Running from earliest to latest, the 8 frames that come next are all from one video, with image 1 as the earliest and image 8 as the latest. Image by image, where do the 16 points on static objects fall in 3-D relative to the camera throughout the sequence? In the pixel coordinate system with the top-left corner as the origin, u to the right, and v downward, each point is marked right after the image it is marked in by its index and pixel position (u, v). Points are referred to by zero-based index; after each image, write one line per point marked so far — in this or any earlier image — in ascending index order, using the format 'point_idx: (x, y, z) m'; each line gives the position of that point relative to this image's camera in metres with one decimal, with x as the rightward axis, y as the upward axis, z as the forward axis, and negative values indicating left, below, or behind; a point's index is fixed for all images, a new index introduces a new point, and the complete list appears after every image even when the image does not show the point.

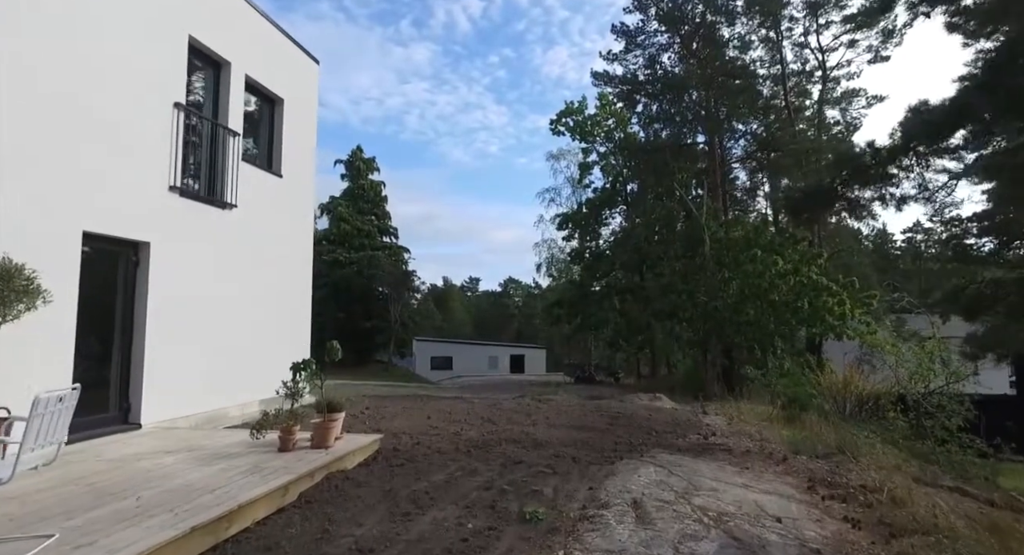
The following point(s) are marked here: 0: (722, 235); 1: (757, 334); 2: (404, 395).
0: (+5.9, +1.1, +17.8) m
1: (+6.2, -1.5, +16.3) m
2: (-2.7, -2.9, +15.6) m
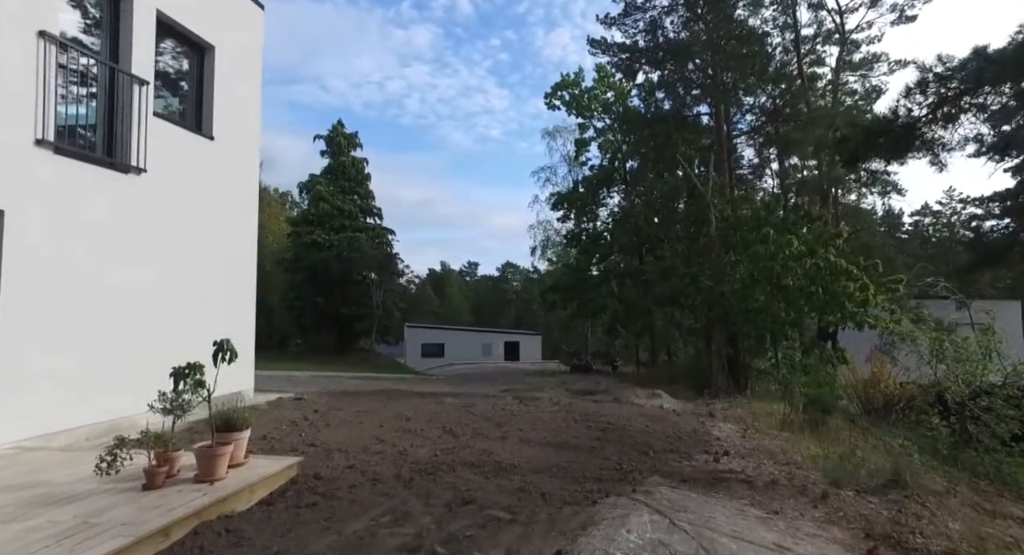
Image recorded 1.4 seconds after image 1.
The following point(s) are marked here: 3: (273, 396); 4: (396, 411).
0: (+5.5, +1.6, +16.1) m
1: (+5.8, -1.0, +14.7) m
2: (-3.0, -2.5, +14.0) m
3: (-4.2, -2.1, +11.3) m
4: (-1.8, -2.0, +9.8) m
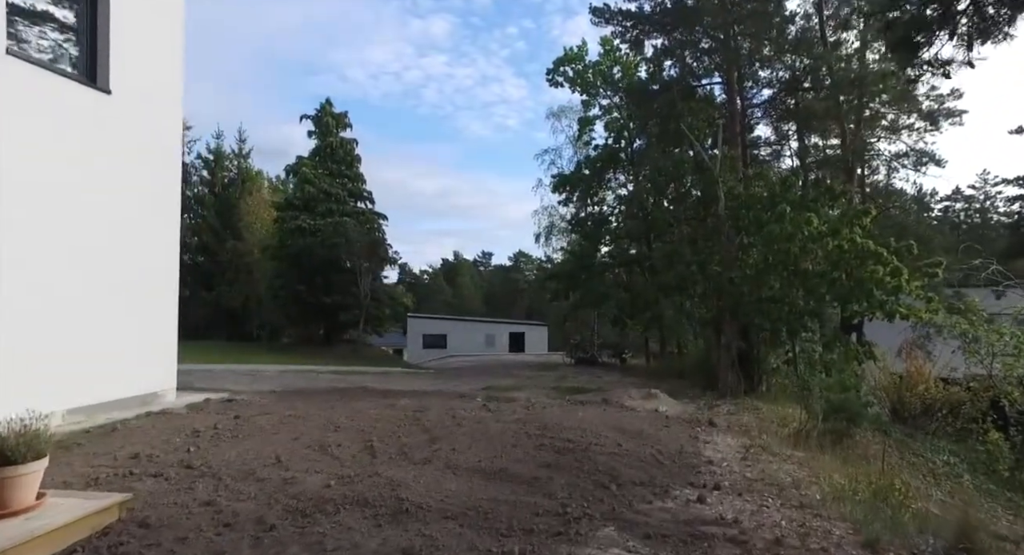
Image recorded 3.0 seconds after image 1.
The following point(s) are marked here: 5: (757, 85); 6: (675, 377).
0: (+5.1, +1.9, +14.3) m
1: (+5.4, -0.7, +12.9) m
2: (-3.4, -2.2, +12.5) m
3: (-4.7, -1.8, +9.8) m
4: (-2.3, -1.8, +8.2) m
5: (+6.8, +5.1, +18.3) m
6: (+4.9, -3.0, +19.6) m
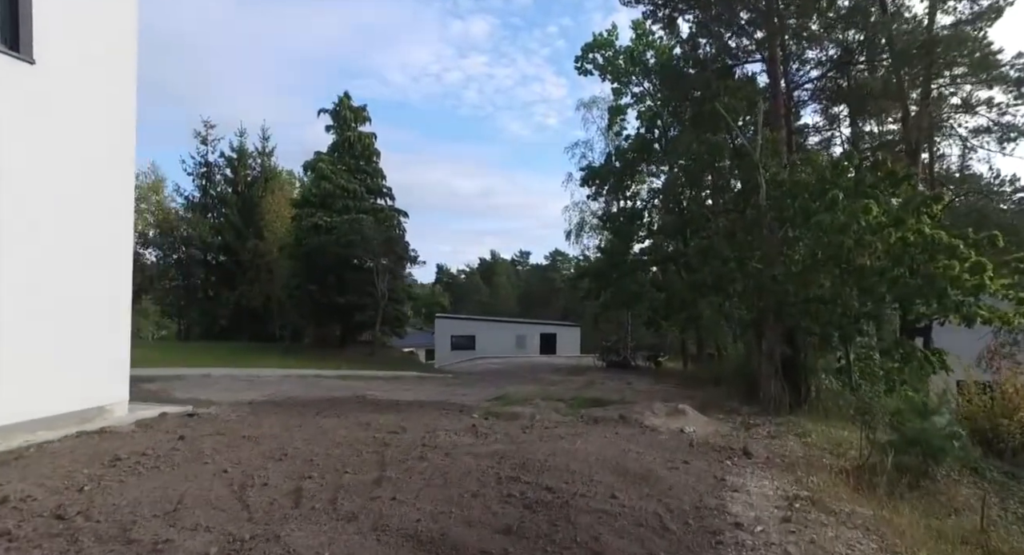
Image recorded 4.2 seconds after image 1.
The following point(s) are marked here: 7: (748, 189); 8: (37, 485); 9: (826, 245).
0: (+5.4, +2.0, +12.6) m
1: (+5.6, -0.7, +11.2) m
2: (-3.3, -2.1, +11.3) m
3: (-4.7, -1.8, +8.7) m
4: (-2.4, -1.8, +7.0) m
5: (+7.3, +5.2, +16.4) m
6: (+5.5, -3.0, +17.9) m
7: (+5.4, +2.0, +14.8) m
8: (-3.7, -1.6, +5.0) m
9: (+5.5, +0.6, +11.2) m
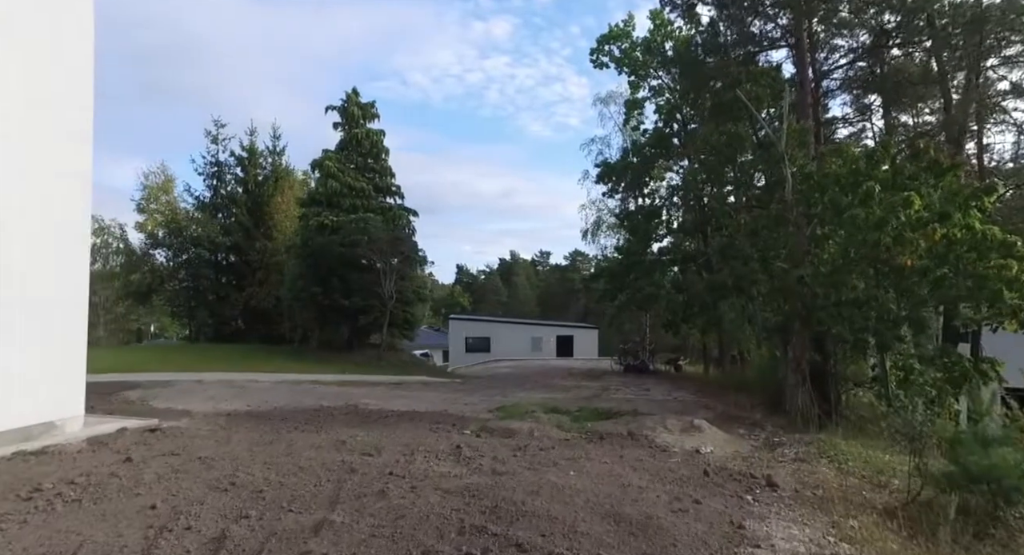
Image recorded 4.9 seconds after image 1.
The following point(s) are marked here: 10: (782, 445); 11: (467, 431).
0: (+5.5, +2.0, +11.5) m
1: (+5.6, -0.7, +10.1) m
2: (-3.2, -2.2, +10.6) m
3: (-4.8, -1.8, +8.0) m
4: (-2.5, -1.8, +6.2) m
5: (+7.5, +5.2, +15.3) m
6: (+5.8, -3.0, +16.8) m
7: (+5.6, +2.0, +13.8) m
8: (-3.8, -1.6, +4.2) m
9: (+5.5, +0.5, +10.1) m
10: (+3.2, -2.0, +7.7) m
11: (-0.6, -1.9, +8.1) m
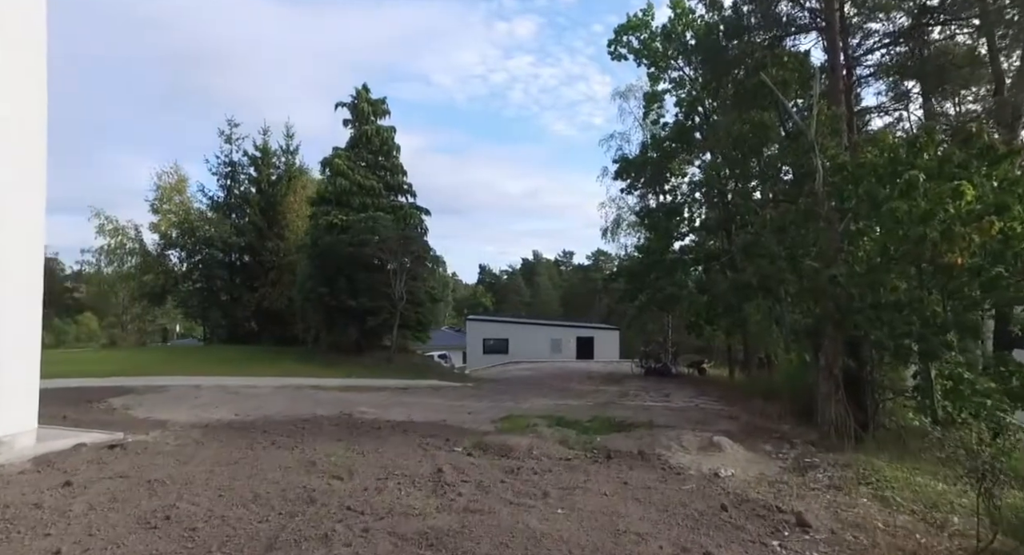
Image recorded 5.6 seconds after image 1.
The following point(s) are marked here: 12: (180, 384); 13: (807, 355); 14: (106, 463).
0: (+5.5, +2.0, +10.5) m
1: (+5.6, -0.7, +9.1) m
2: (-3.2, -2.2, +9.9) m
3: (-4.8, -1.8, +7.4) m
4: (-2.6, -1.8, +5.5) m
5: (+7.7, +5.2, +14.2) m
6: (+6.1, -3.0, +15.8) m
7: (+5.7, +2.0, +12.8) m
8: (-4.0, -1.6, +3.6) m
9: (+5.5, +0.6, +9.1) m
10: (+3.2, -2.0, +6.8) m
11: (-0.6, -1.9, +7.3) m
12: (-7.0, -2.3, +13.6) m
13: (+5.5, -1.4, +12.0) m
14: (-4.1, -1.8, +6.6) m
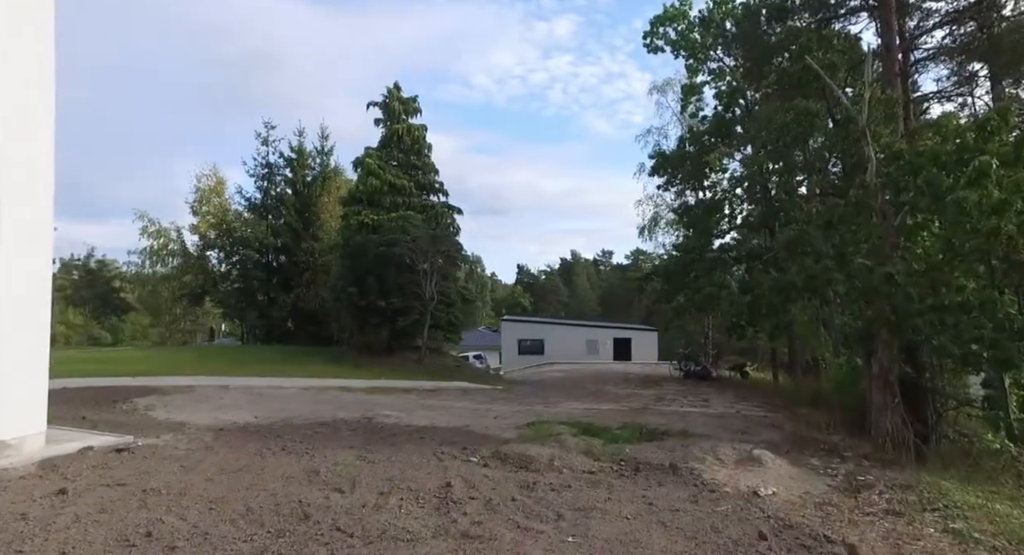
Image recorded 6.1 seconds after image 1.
0: (+5.9, +2.0, +9.7) m
1: (+6.0, -0.6, +8.3) m
2: (-2.8, -2.2, +9.6) m
3: (-4.6, -1.8, +7.2) m
4: (-2.5, -1.8, +5.2) m
5: (+8.3, +5.2, +13.3) m
6: (+6.8, -2.9, +14.9) m
7: (+6.3, +2.1, +11.9) m
8: (-4.0, -1.6, +3.3) m
9: (+5.8, +0.6, +8.3) m
10: (+3.3, -2.0, +6.1) m
11: (-0.4, -1.9, +6.8) m
12: (-6.4, -2.3, +13.6) m
13: (+6.0, -1.4, +11.1) m
14: (-4.0, -1.8, +6.4) m
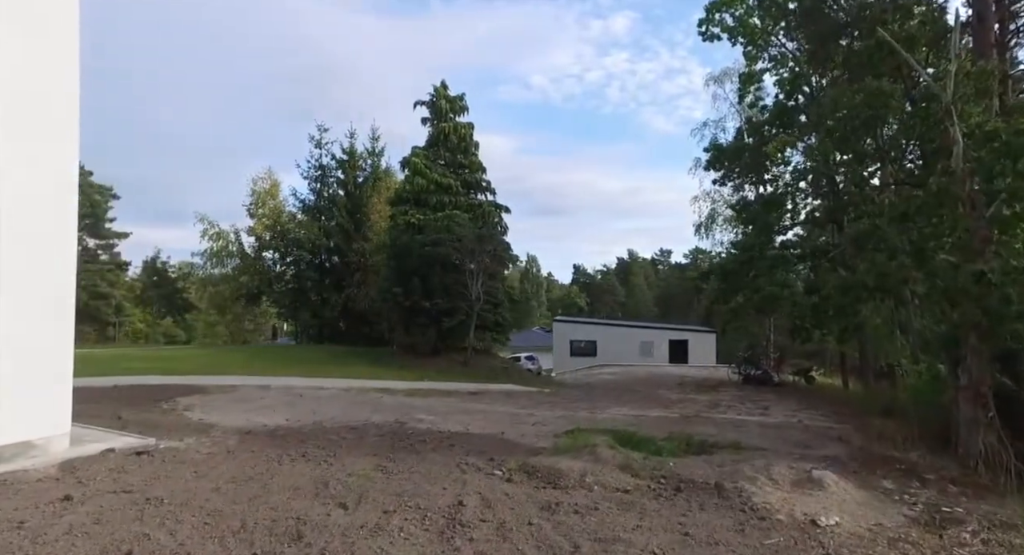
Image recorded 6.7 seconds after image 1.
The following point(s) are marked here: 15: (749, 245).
0: (+6.4, +2.0, +8.6) m
1: (+6.3, -0.6, +7.2) m
2: (-2.3, -2.1, +9.3) m
3: (-4.2, -1.8, +7.0) m
4: (-2.4, -1.8, +4.9) m
5: (+9.1, +5.2, +12.0) m
6: (+7.8, -2.9, +13.7) m
7: (+7.0, +2.1, +10.8) m
8: (-4.0, -1.6, +3.2) m
9: (+6.2, +0.6, +7.3) m
10: (+3.6, -2.0, +5.3) m
11: (-0.1, -1.9, +6.3) m
12: (-5.5, -2.3, +13.6) m
13: (+6.6, -1.4, +10.1) m
14: (-3.7, -1.8, +6.2) m
15: (+7.3, +1.0, +20.0) m
